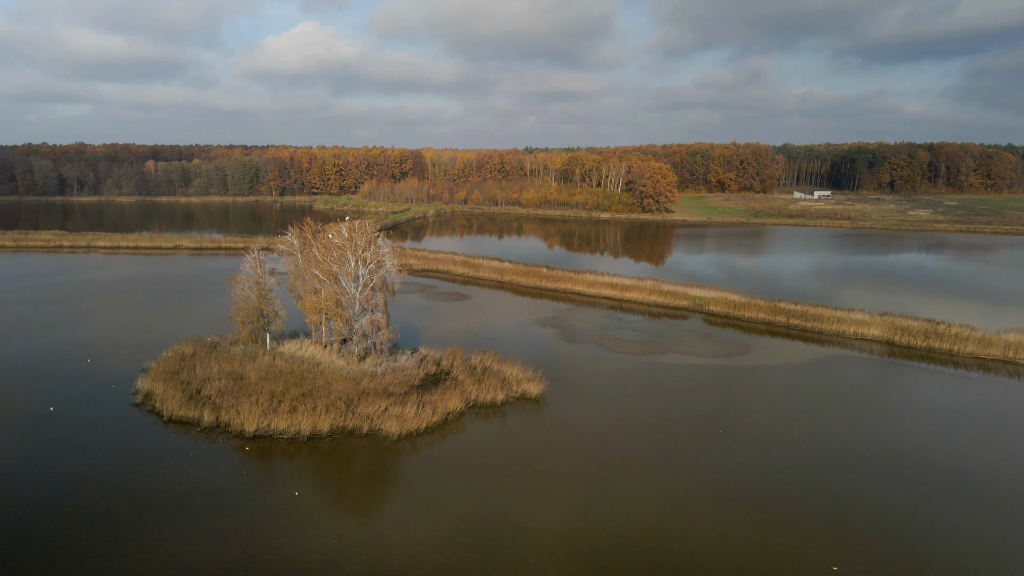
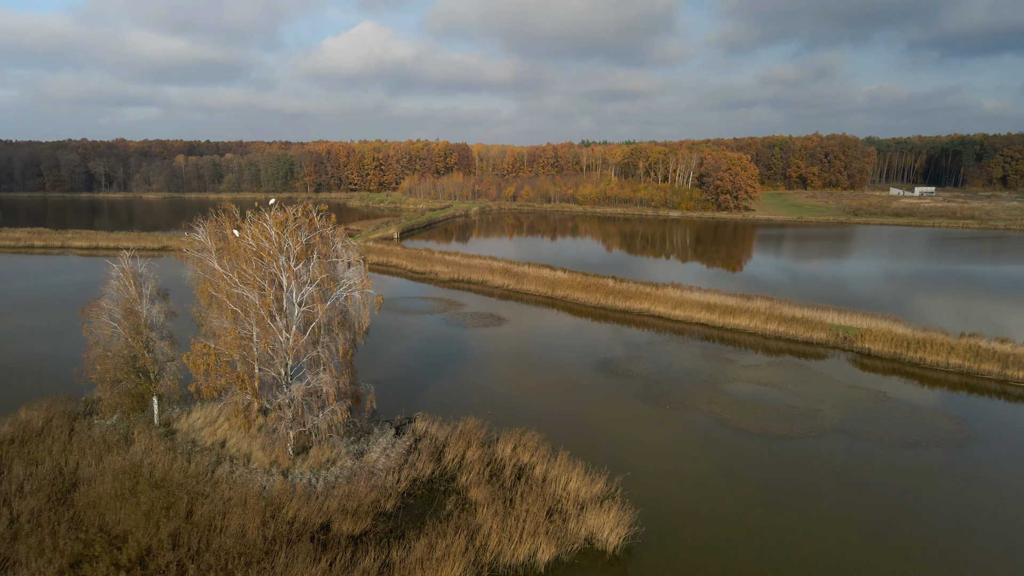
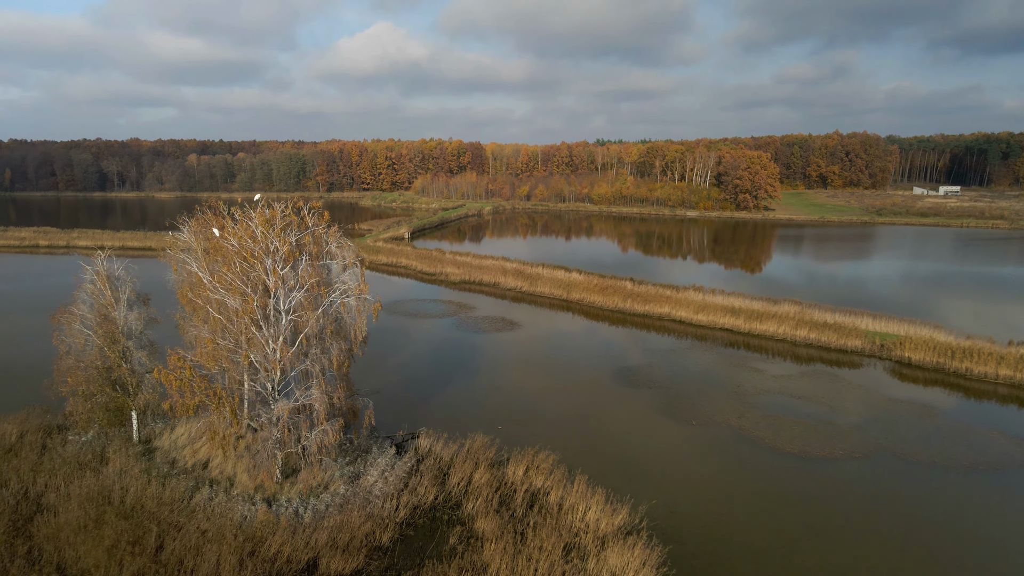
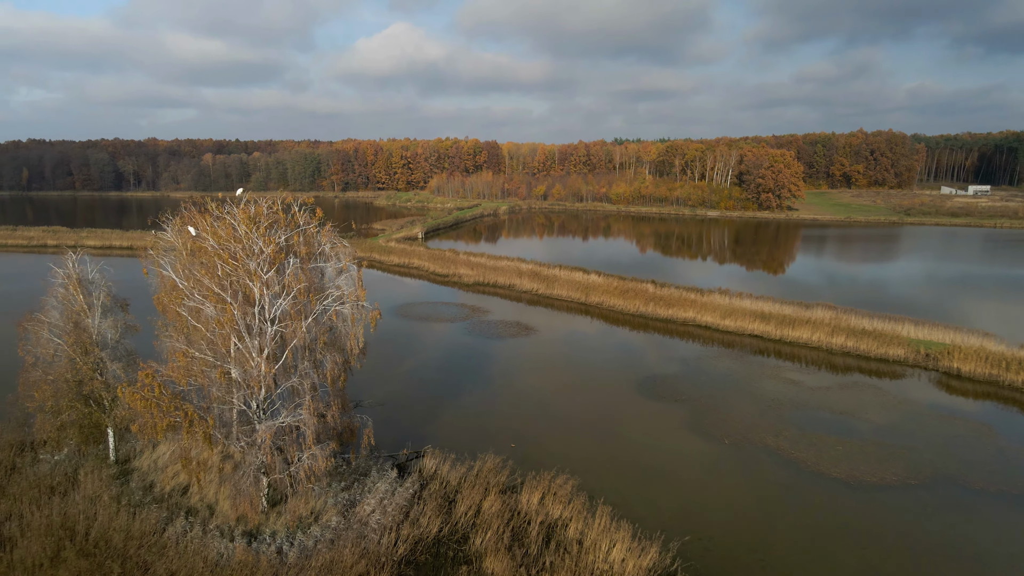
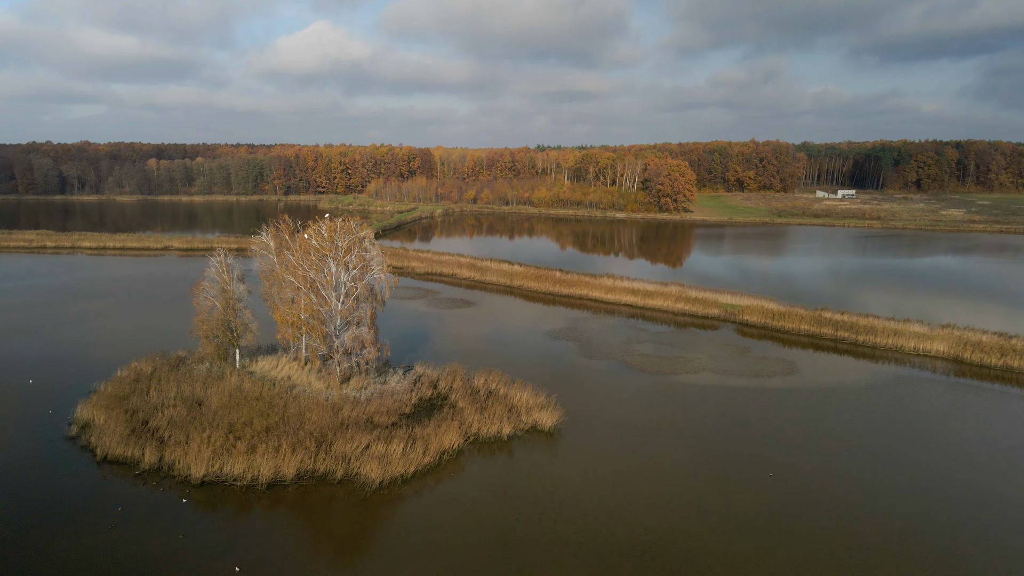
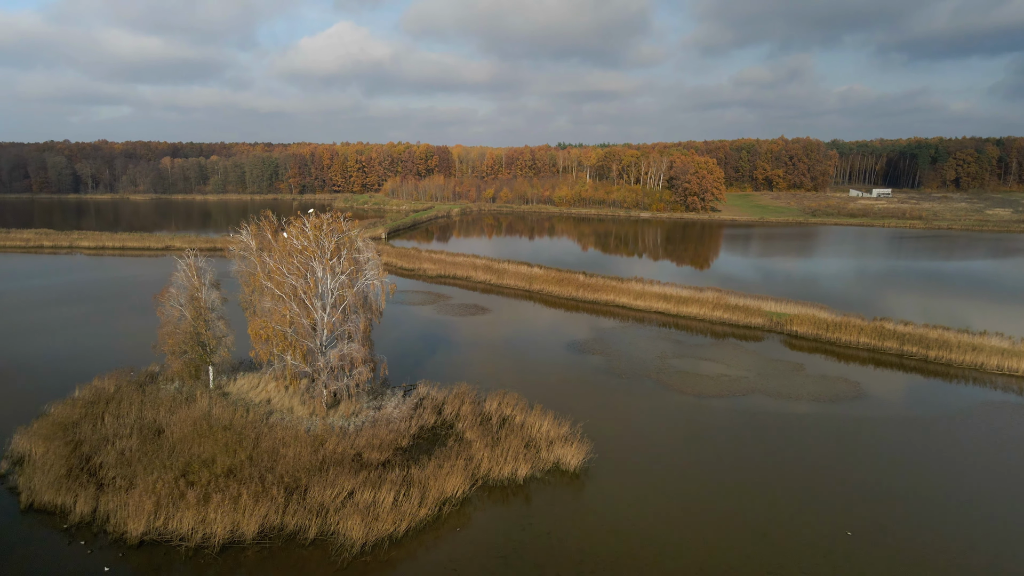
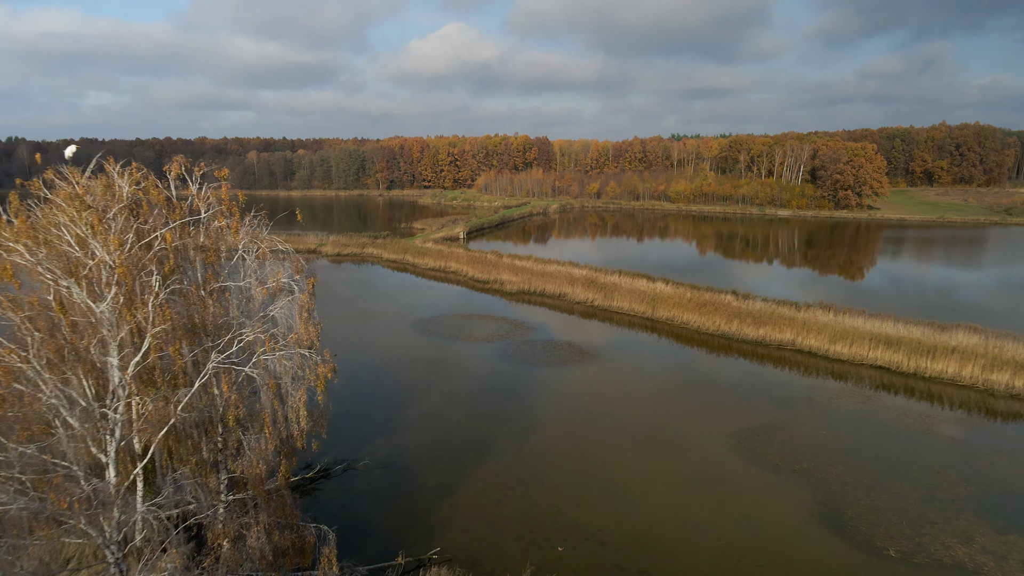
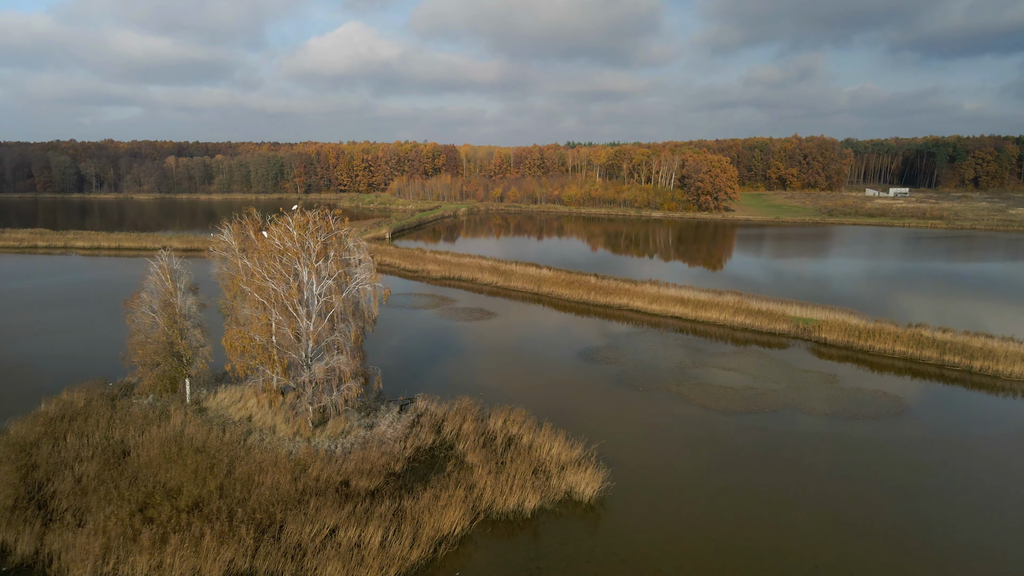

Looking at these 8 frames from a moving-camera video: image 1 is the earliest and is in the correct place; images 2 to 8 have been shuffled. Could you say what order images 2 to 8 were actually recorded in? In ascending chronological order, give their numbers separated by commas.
5, 6, 8, 2, 3, 4, 7
